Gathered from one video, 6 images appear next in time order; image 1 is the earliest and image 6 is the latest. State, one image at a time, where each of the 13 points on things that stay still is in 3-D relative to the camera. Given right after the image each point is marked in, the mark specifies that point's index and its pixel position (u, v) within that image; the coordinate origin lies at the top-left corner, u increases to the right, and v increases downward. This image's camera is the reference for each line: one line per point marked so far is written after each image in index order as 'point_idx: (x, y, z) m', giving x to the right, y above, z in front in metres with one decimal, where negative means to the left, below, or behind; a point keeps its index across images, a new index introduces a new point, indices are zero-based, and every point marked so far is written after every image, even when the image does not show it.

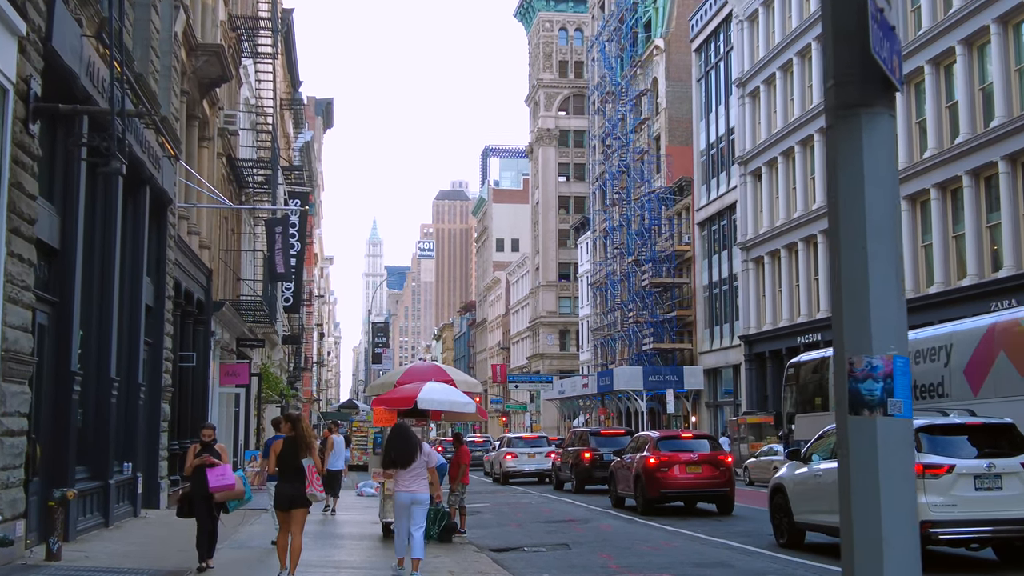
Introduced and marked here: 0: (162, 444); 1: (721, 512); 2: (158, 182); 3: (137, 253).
0: (-5.8, -2.6, +19.3) m
1: (+3.6, -3.9, +19.9) m
2: (-5.5, +1.7, +18.1) m
3: (-5.6, +0.5, +17.4) m
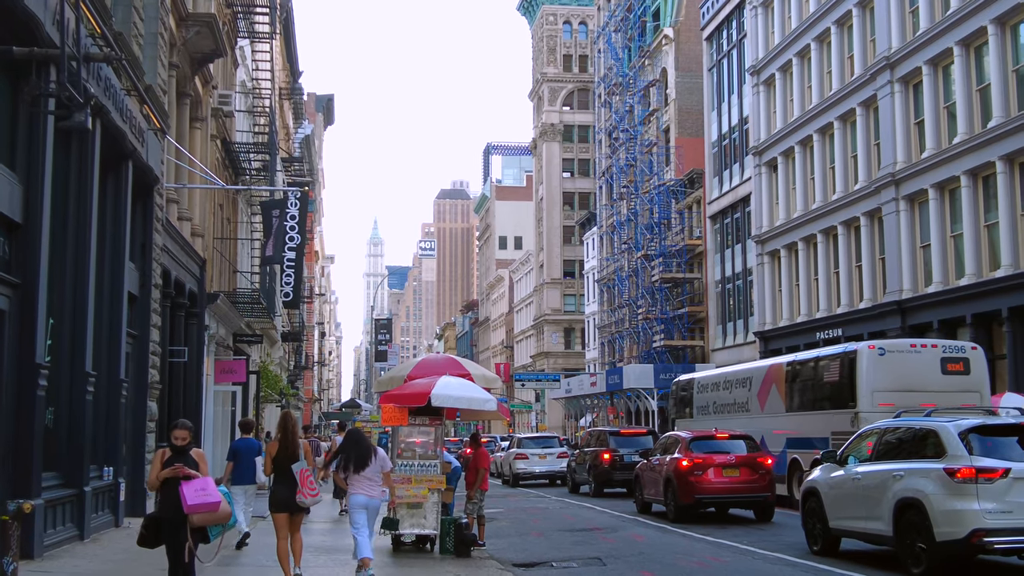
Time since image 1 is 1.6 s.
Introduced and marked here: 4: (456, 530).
0: (-5.5, -2.4, +17.7) m
1: (+3.9, -3.7, +18.2) m
2: (-5.2, +1.9, +16.4) m
3: (-5.3, +0.7, +15.7) m
4: (-0.7, -3.0, +14.5) m
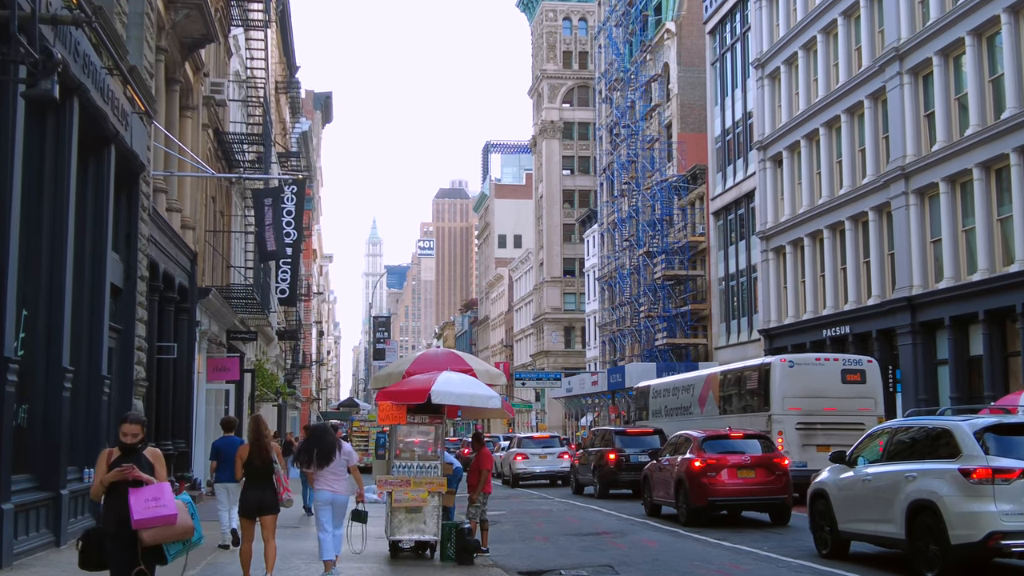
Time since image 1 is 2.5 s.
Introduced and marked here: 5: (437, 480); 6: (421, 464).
0: (-5.5, -2.3, +16.8) m
1: (+4.0, -3.5, +17.4) m
2: (-5.2, +2.0, +15.6) m
3: (-5.3, +0.8, +14.8) m
4: (-0.6, -2.9, +13.6) m
5: (-0.9, -2.3, +13.8) m
6: (-1.1, -2.1, +13.9) m
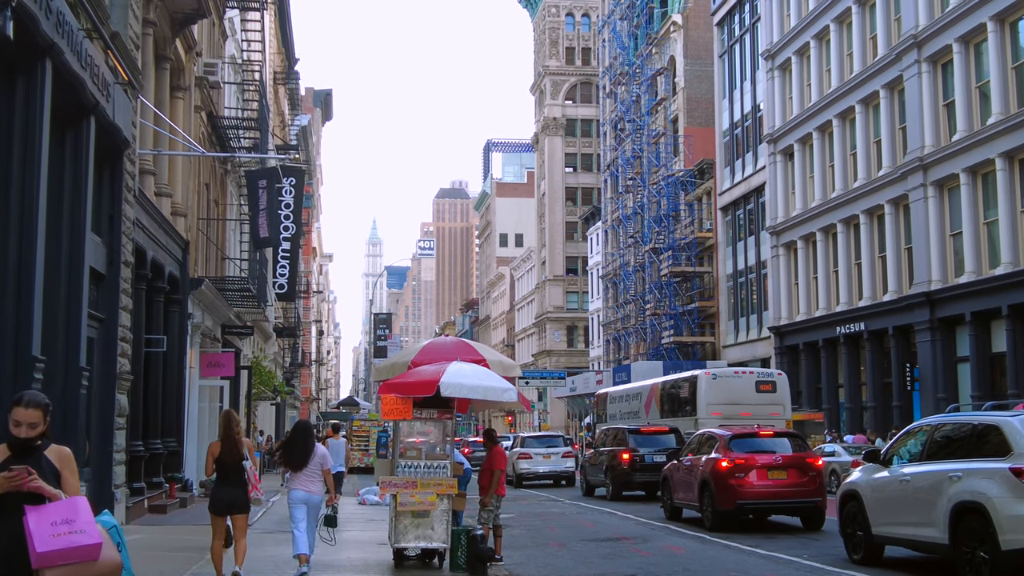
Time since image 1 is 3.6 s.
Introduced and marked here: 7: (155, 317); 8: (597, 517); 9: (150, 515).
0: (-5.3, -2.1, +15.6) m
1: (+4.1, -3.4, +16.2) m
2: (-5.0, +2.2, +14.4) m
3: (-5.1, +1.0, +13.6) m
4: (-0.5, -2.7, +12.4) m
5: (-0.7, -2.1, +12.6) m
6: (-0.9, -1.9, +12.7) m
7: (-6.1, -0.5, +20.0) m
8: (+1.4, -3.8, +19.3) m
9: (-5.7, -3.6, +18.2) m
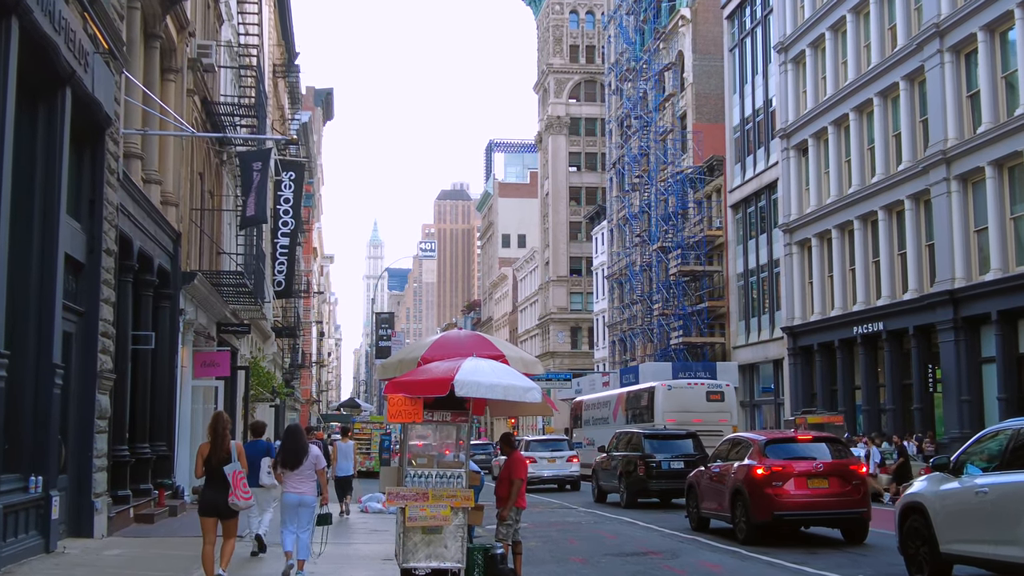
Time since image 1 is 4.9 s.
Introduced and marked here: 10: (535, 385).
0: (-5.1, -2.0, +14.3) m
1: (+4.3, -3.2, +14.9) m
2: (-4.8, +2.3, +13.1) m
3: (-4.9, +1.1, +12.3) m
4: (-0.3, -2.6, +11.1) m
5: (-0.5, -2.0, +11.3) m
6: (-0.7, -1.8, +11.4) m
7: (-5.9, -0.4, +18.7) m
8: (+1.6, -3.7, +17.9) m
9: (-5.5, -3.4, +16.8) m
10: (+0.2, -0.9, +10.9) m
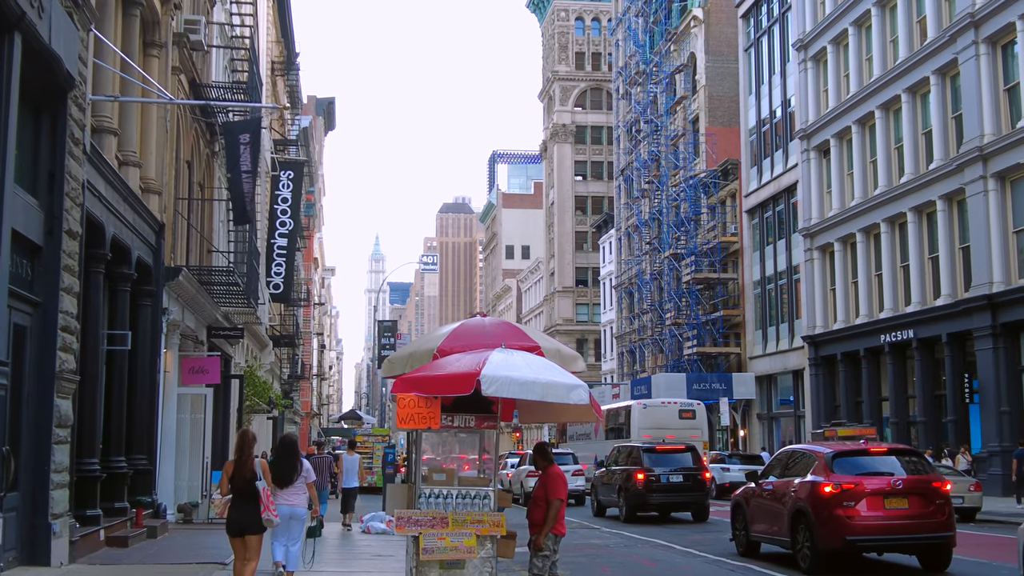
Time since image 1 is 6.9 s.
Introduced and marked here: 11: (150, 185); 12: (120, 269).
0: (-4.8, -1.8, +12.3) m
1: (+4.6, -3.1, +12.8) m
2: (-4.5, +2.4, +11.1) m
3: (-4.6, +1.3, +10.3) m
4: (0.0, -2.4, +9.1) m
5: (-0.2, -1.8, +9.3) m
6: (-0.4, -1.6, +9.3) m
7: (-5.6, -0.3, +16.7) m
8: (+1.9, -3.6, +15.9) m
9: (-5.2, -3.3, +14.8) m
10: (+0.5, -0.7, +8.9) m
11: (-5.6, +1.6, +18.1) m
12: (-5.6, +0.3, +16.6) m
